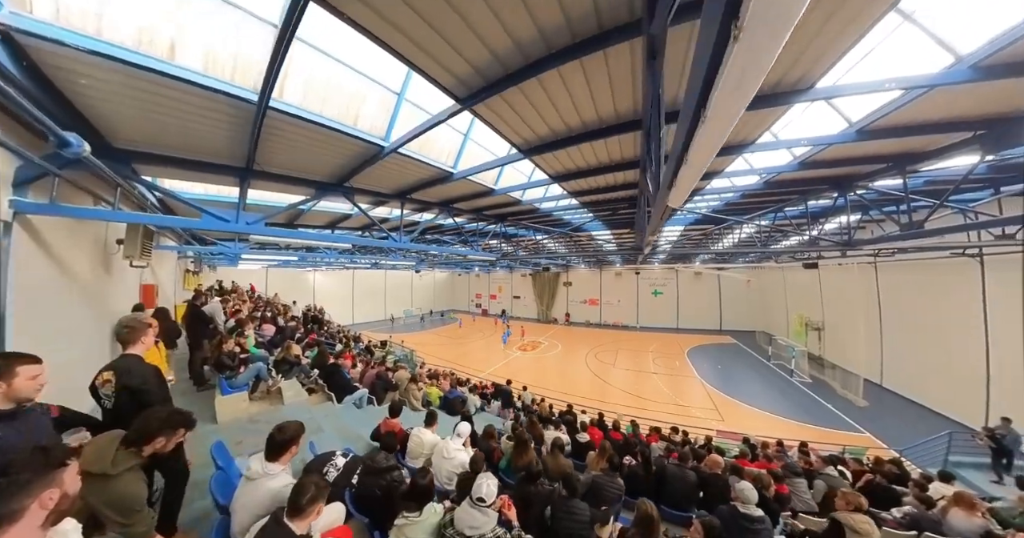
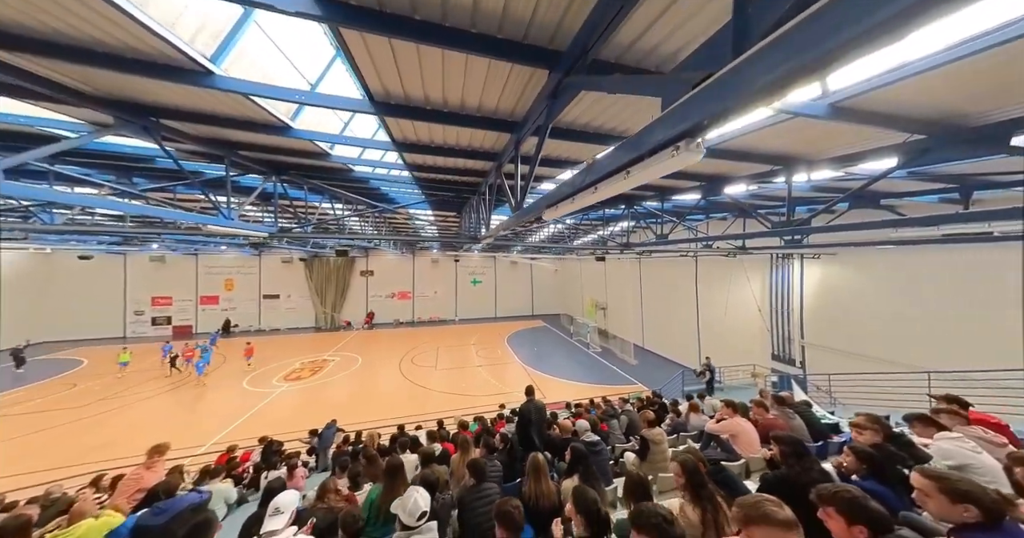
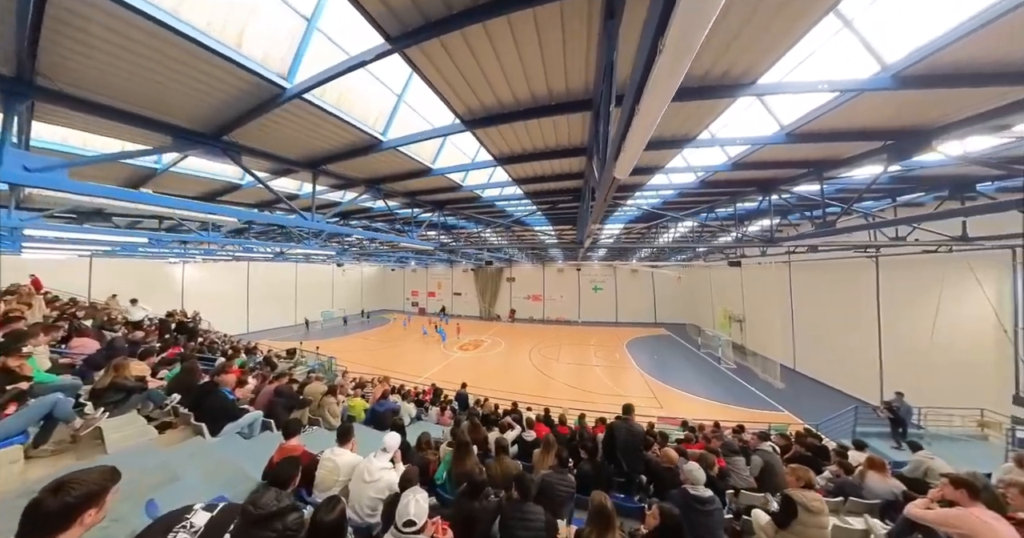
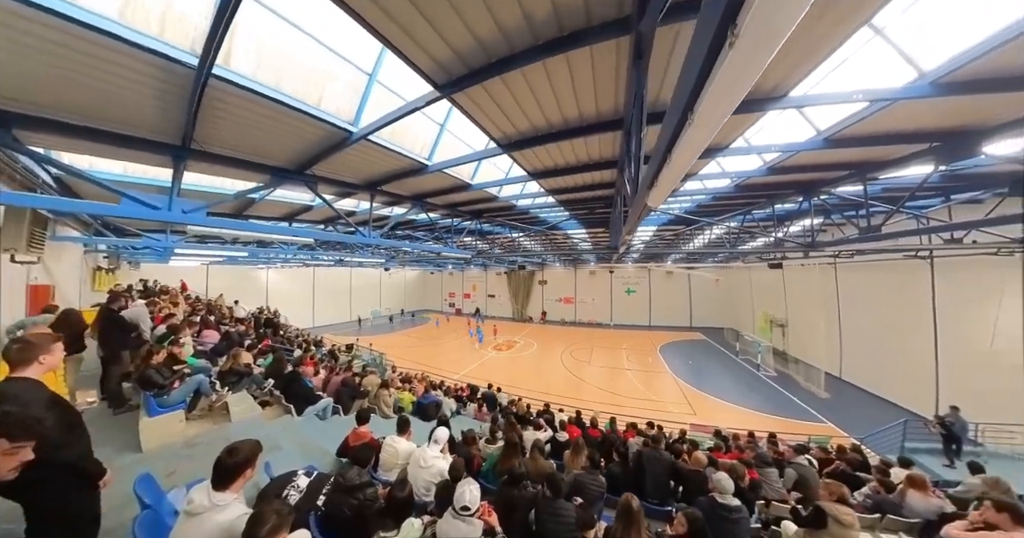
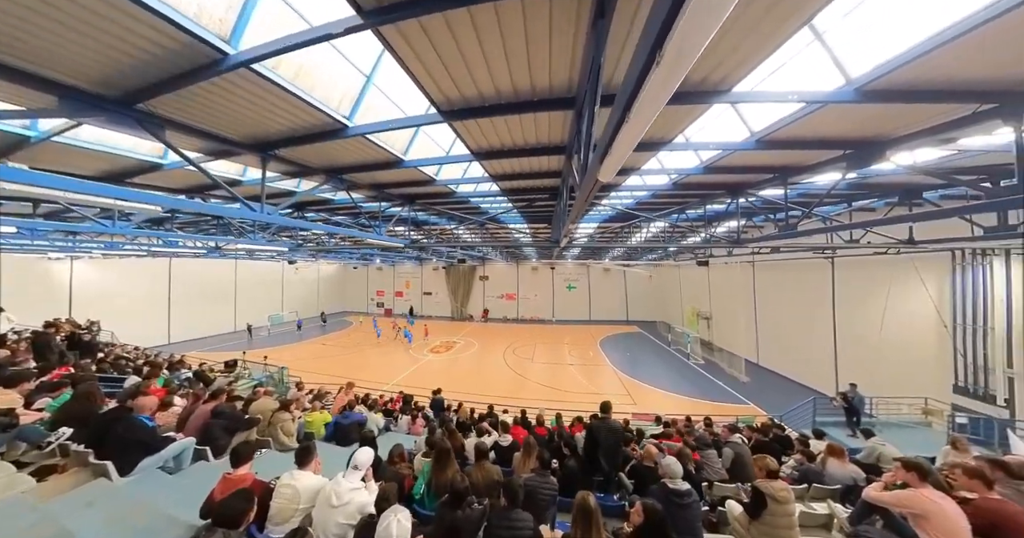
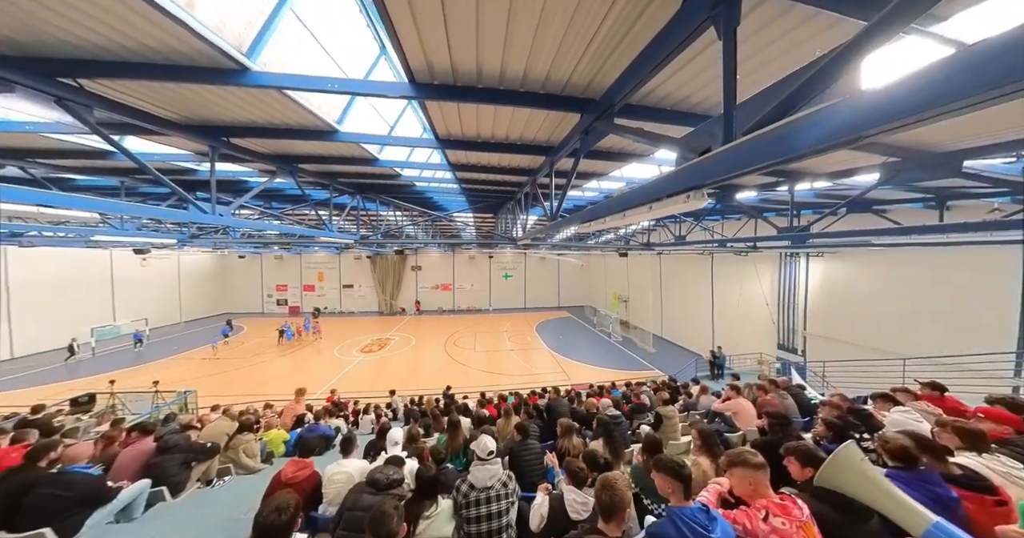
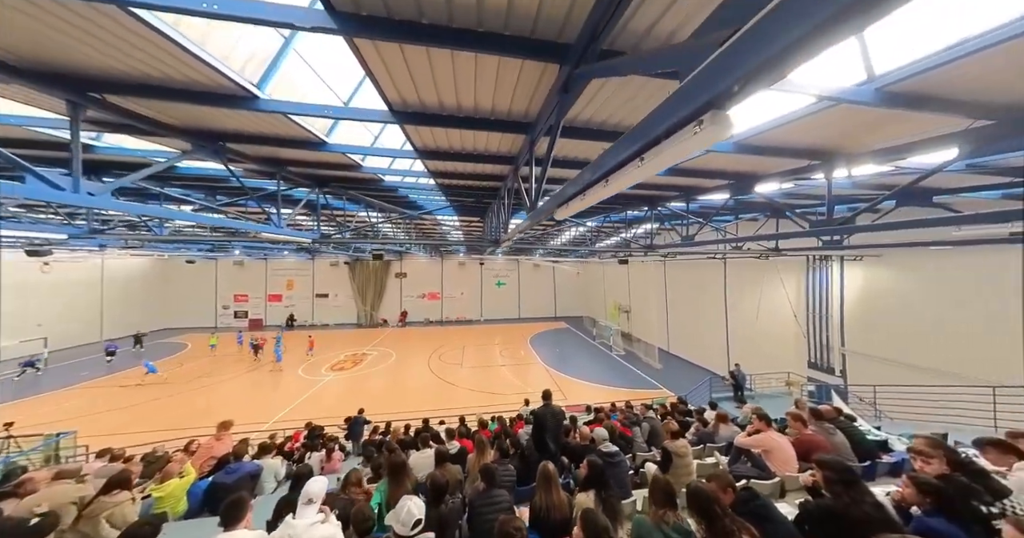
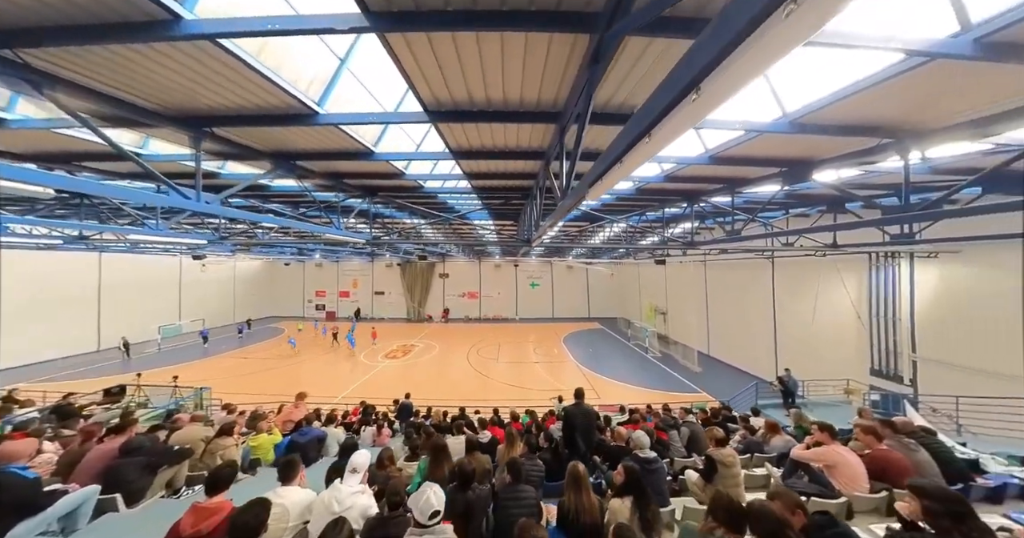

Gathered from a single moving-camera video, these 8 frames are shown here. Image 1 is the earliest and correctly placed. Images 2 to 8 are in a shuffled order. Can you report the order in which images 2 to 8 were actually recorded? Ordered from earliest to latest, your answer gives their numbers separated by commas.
4, 3, 5, 8, 7, 2, 6
